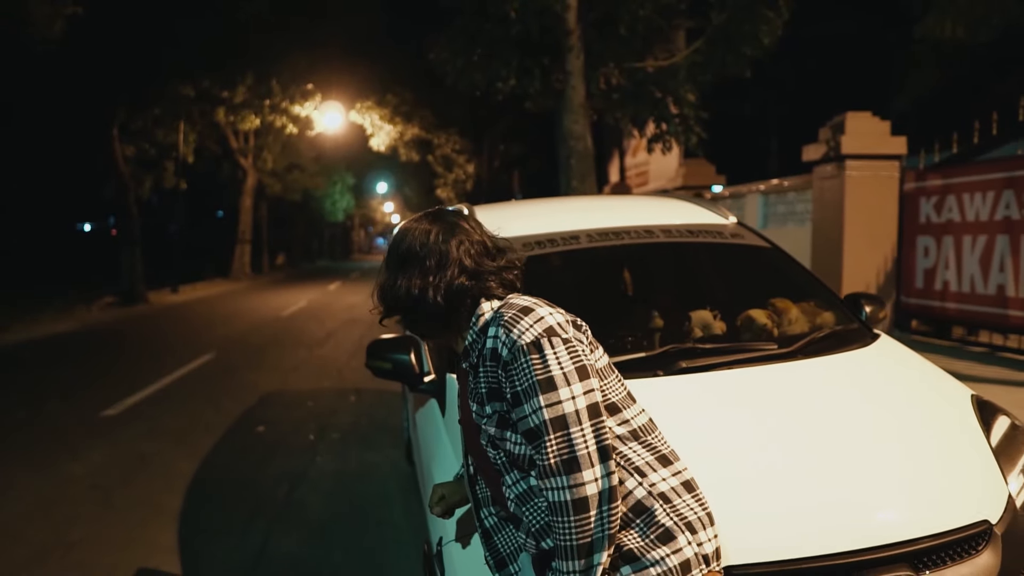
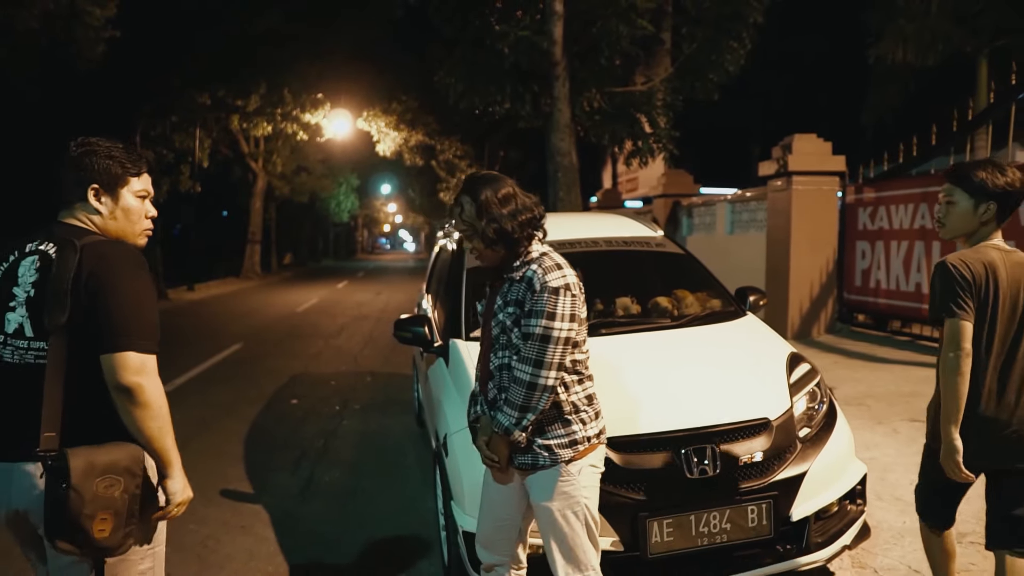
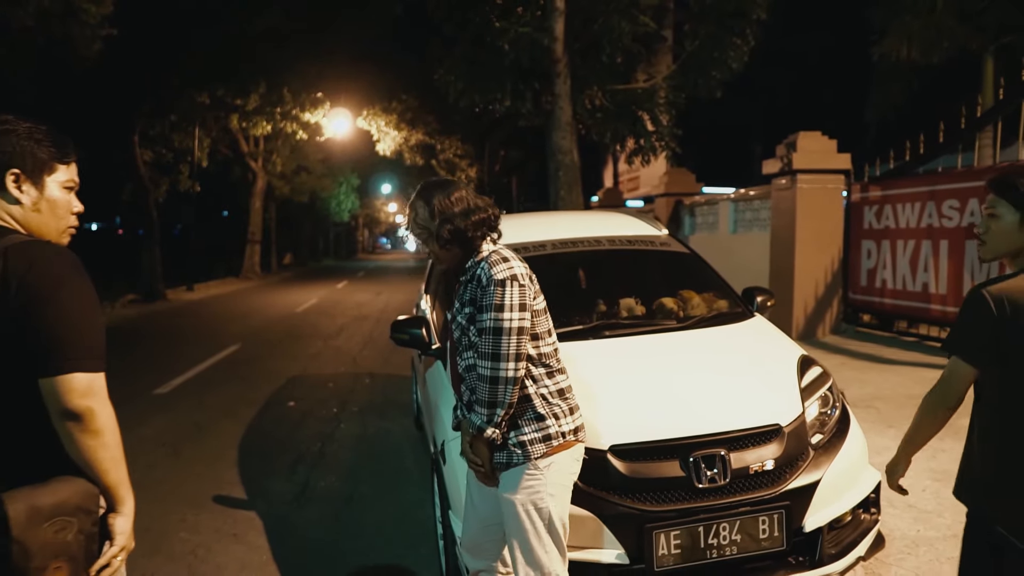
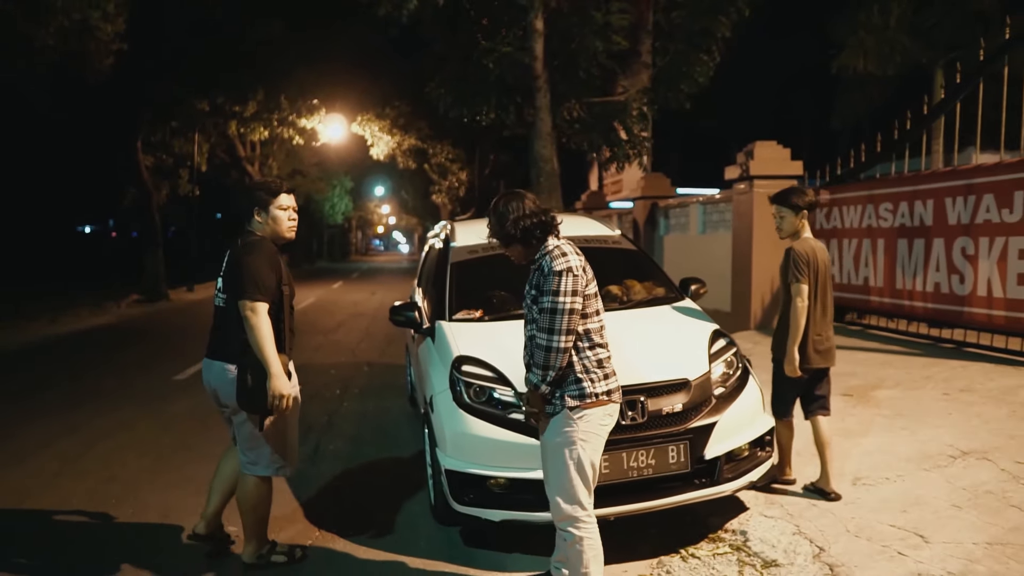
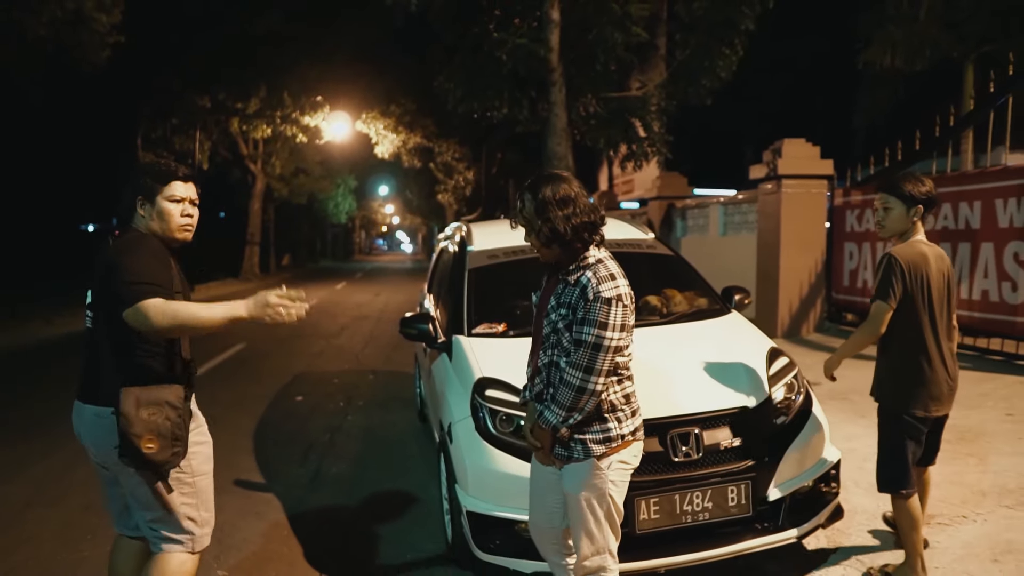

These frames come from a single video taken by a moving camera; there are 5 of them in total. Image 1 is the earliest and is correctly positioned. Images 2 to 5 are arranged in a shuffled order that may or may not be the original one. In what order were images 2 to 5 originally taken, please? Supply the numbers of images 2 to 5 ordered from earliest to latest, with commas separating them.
3, 2, 5, 4
